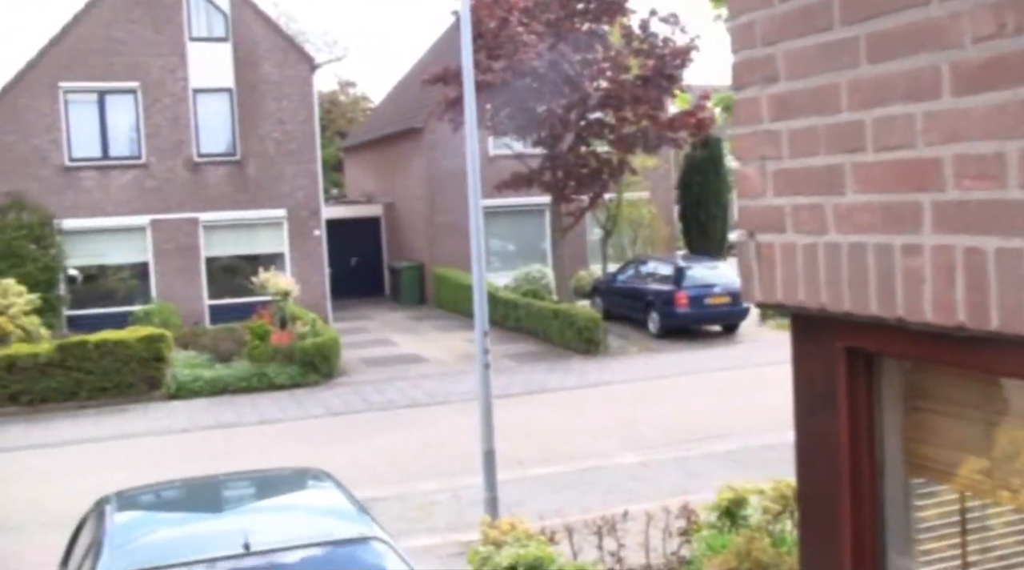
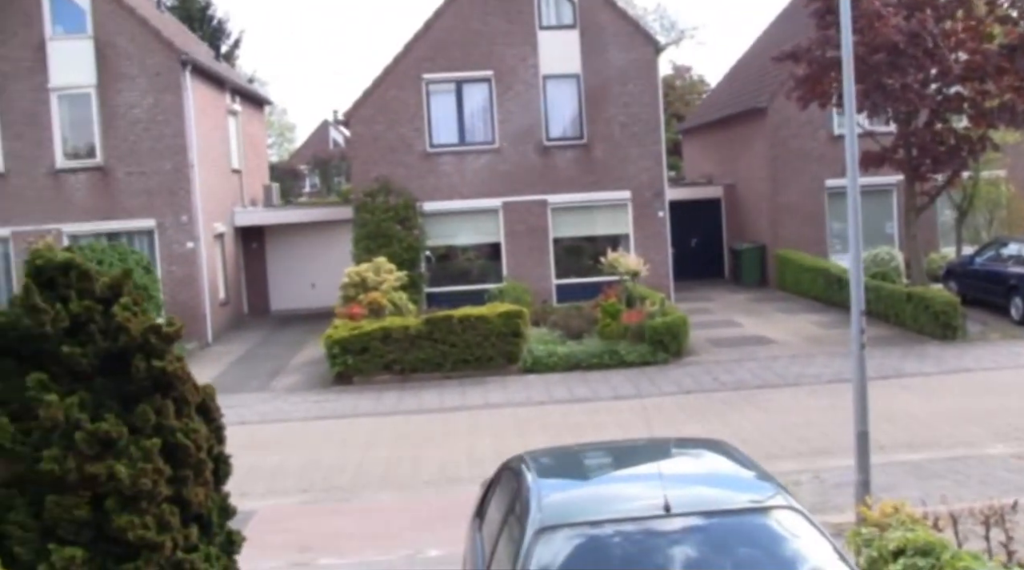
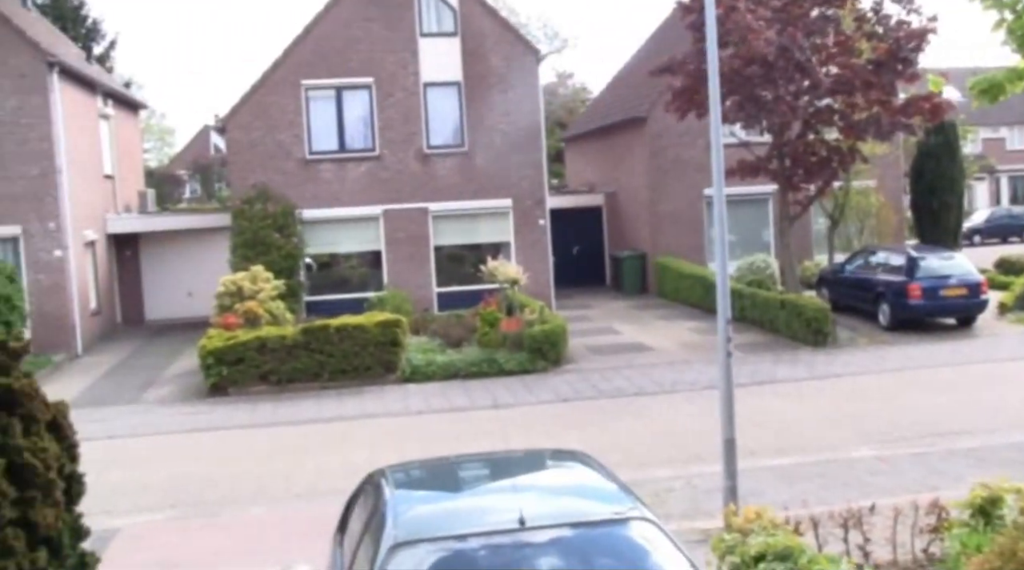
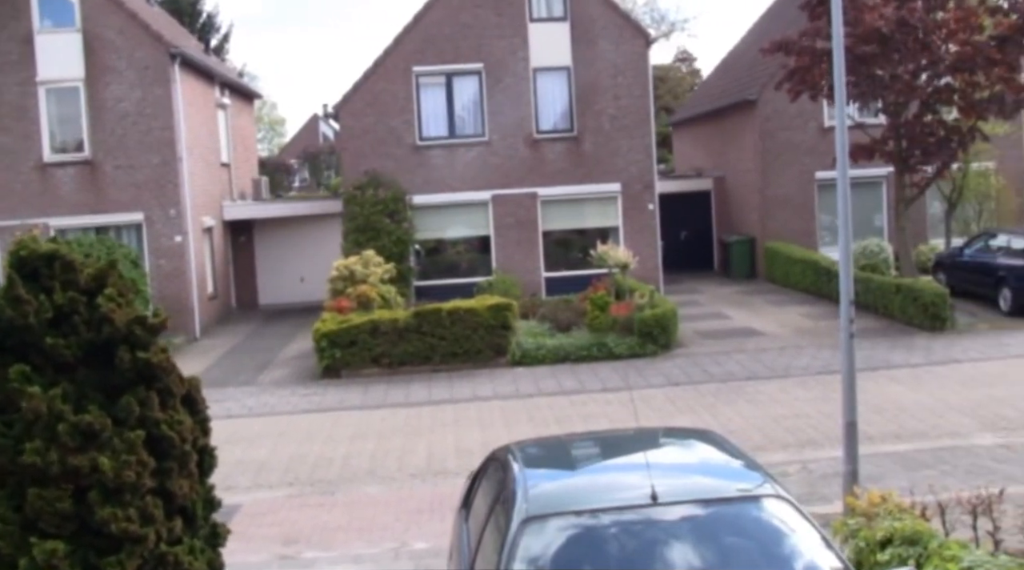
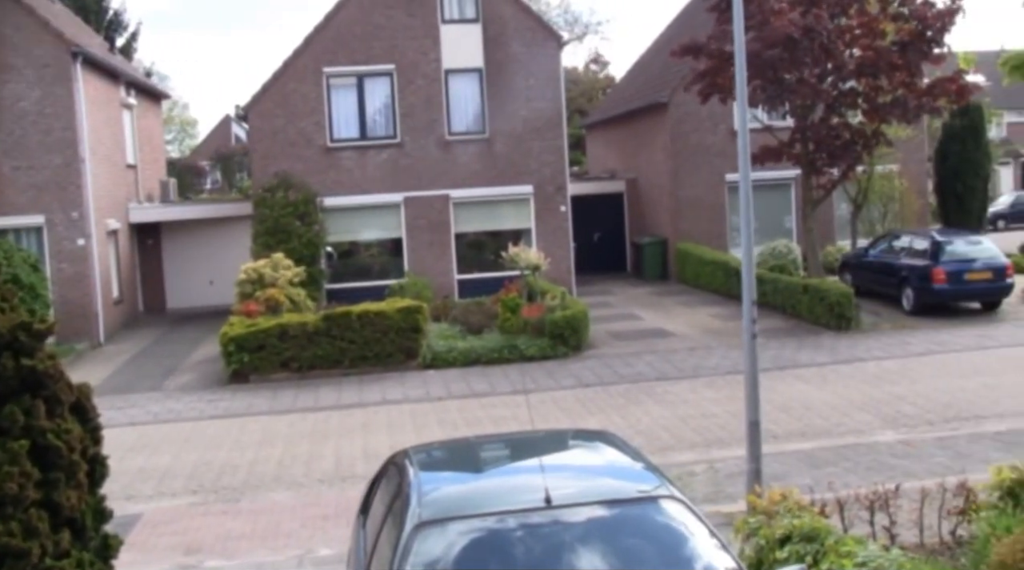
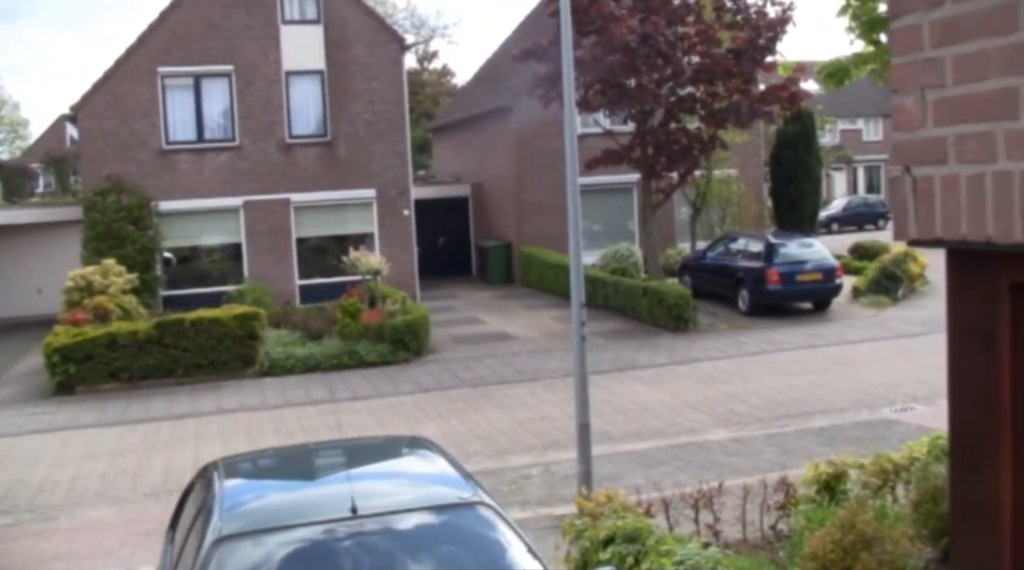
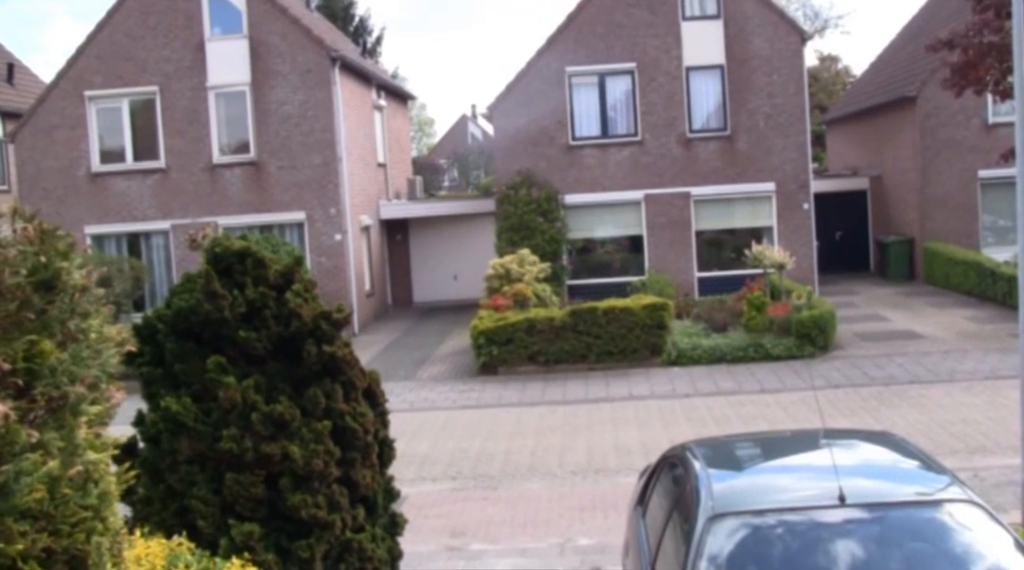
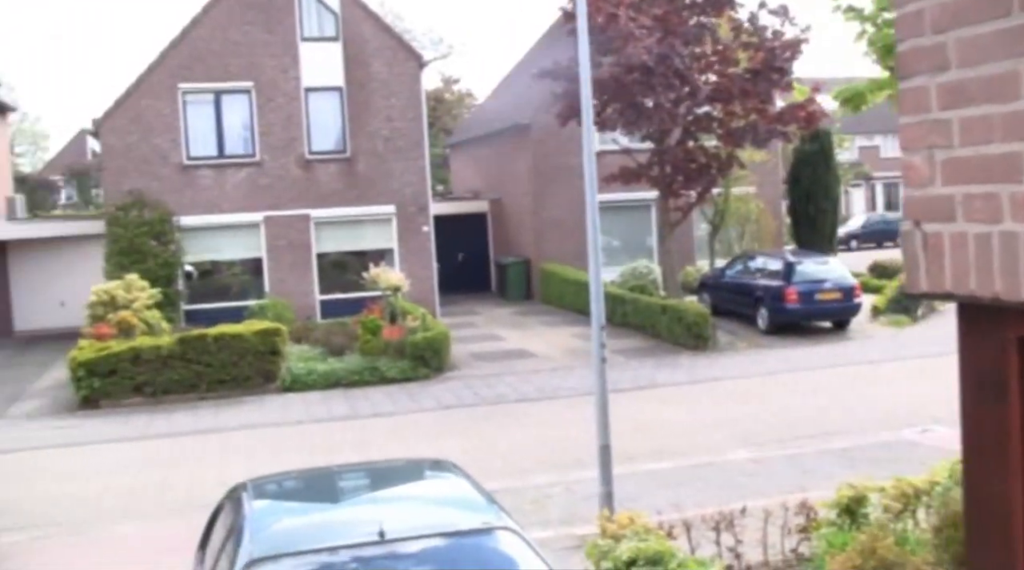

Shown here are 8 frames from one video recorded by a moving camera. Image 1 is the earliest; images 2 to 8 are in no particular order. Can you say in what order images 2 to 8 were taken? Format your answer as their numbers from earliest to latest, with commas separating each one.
8, 3, 2, 7, 4, 5, 6
